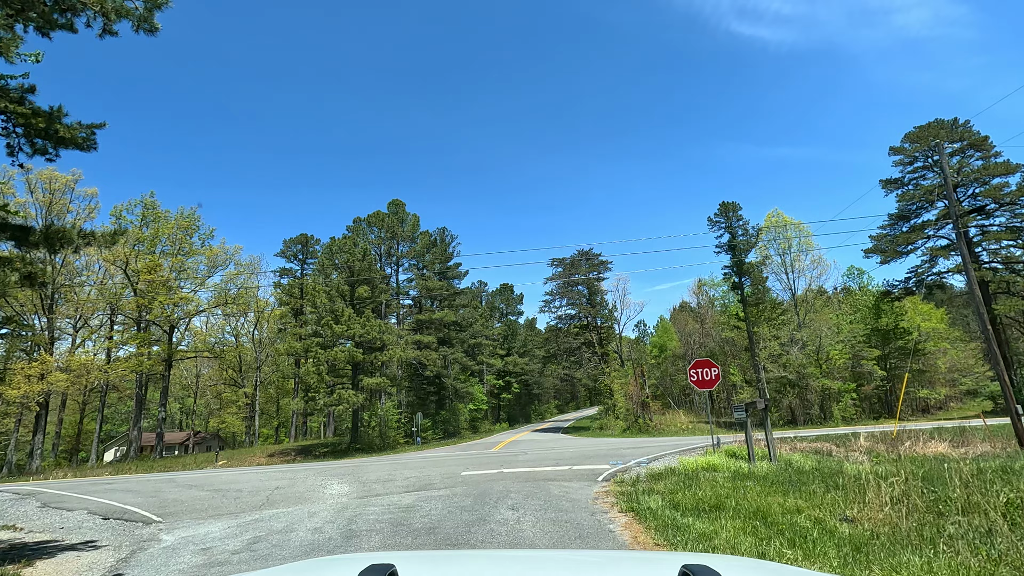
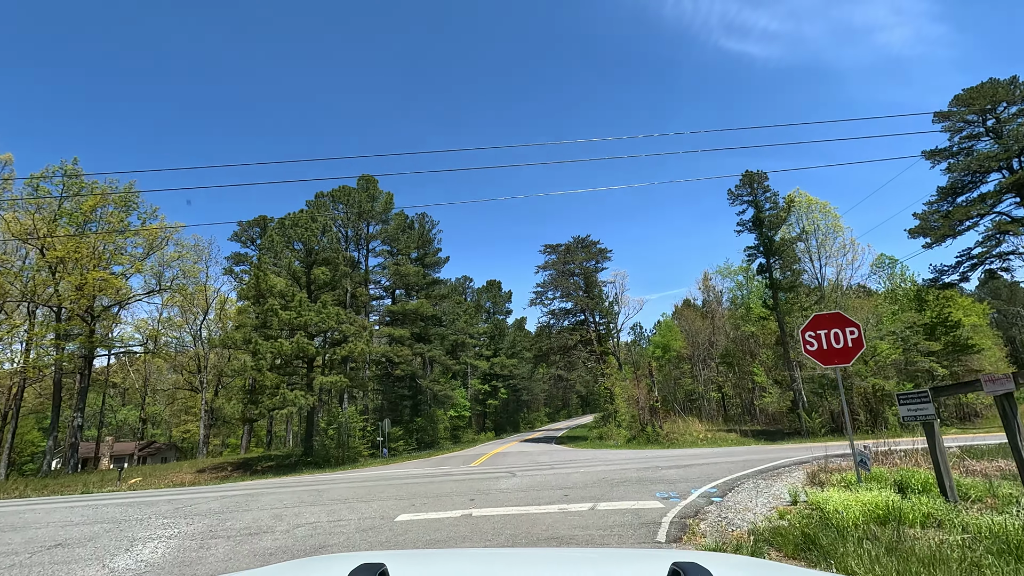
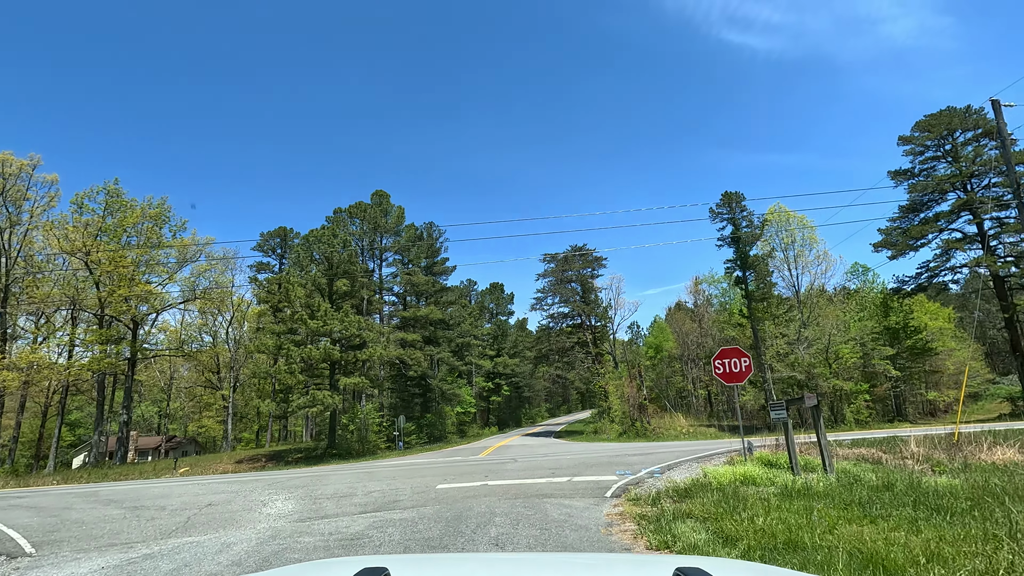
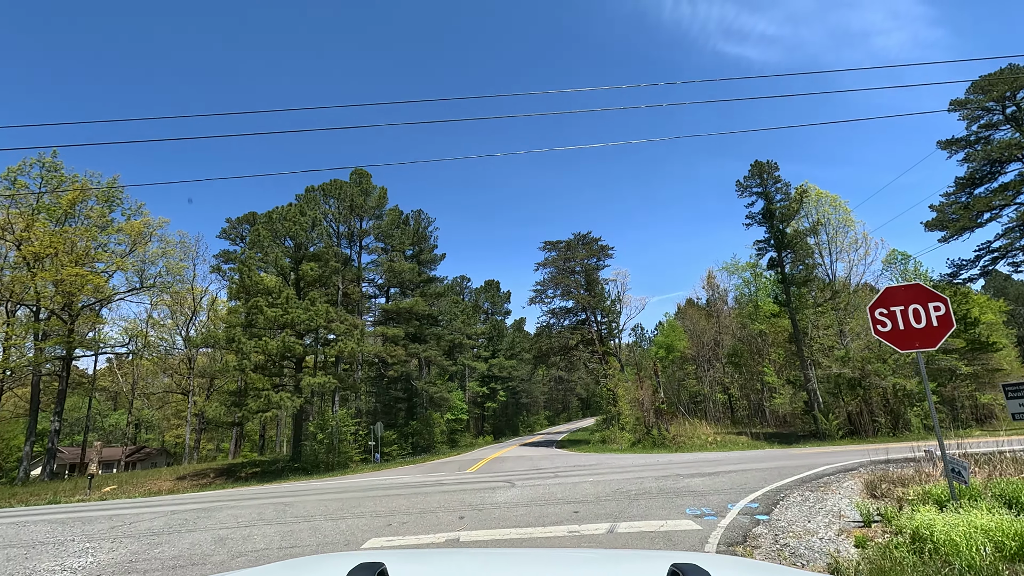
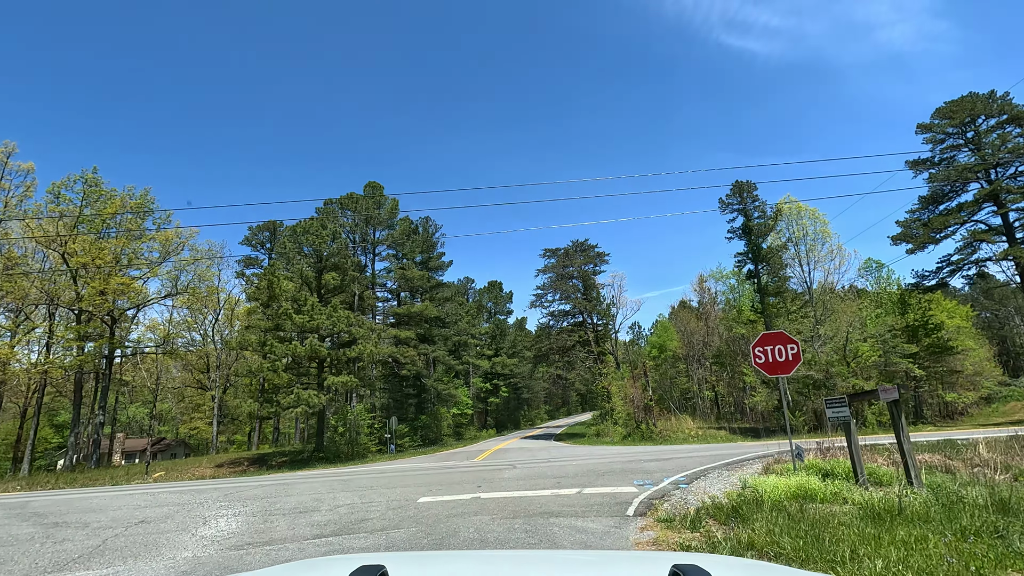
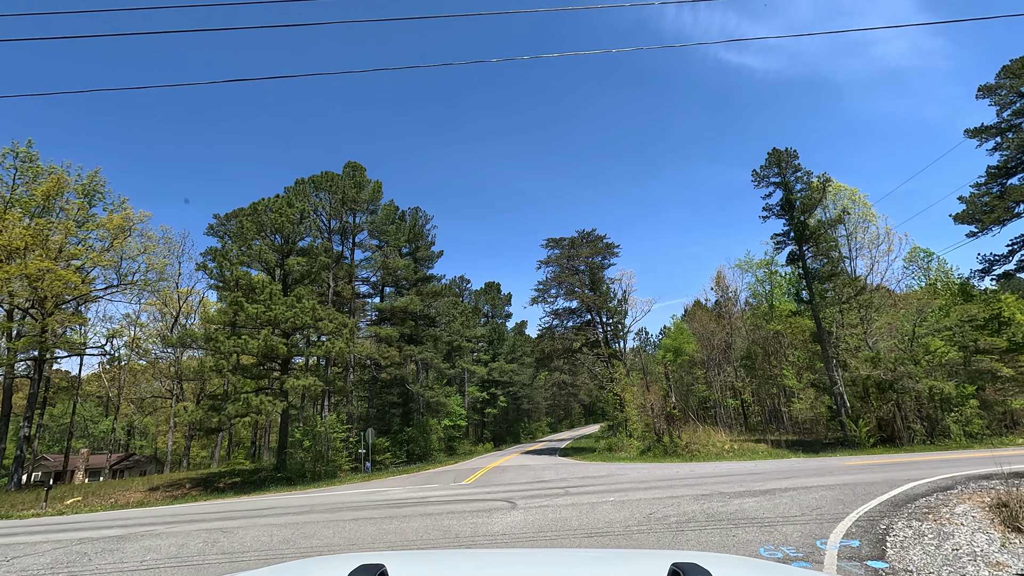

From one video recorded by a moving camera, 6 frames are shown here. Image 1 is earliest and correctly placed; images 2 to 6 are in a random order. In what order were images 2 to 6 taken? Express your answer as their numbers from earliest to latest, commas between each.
3, 5, 2, 4, 6
